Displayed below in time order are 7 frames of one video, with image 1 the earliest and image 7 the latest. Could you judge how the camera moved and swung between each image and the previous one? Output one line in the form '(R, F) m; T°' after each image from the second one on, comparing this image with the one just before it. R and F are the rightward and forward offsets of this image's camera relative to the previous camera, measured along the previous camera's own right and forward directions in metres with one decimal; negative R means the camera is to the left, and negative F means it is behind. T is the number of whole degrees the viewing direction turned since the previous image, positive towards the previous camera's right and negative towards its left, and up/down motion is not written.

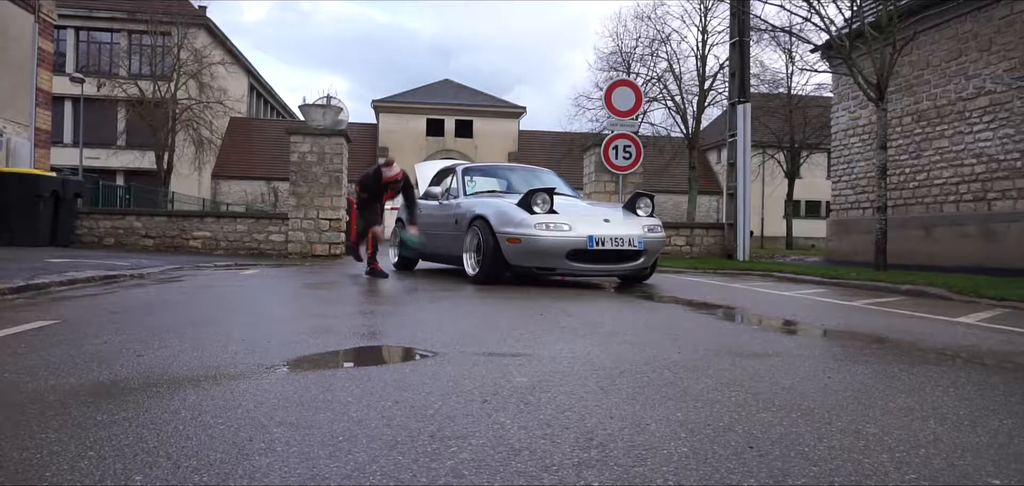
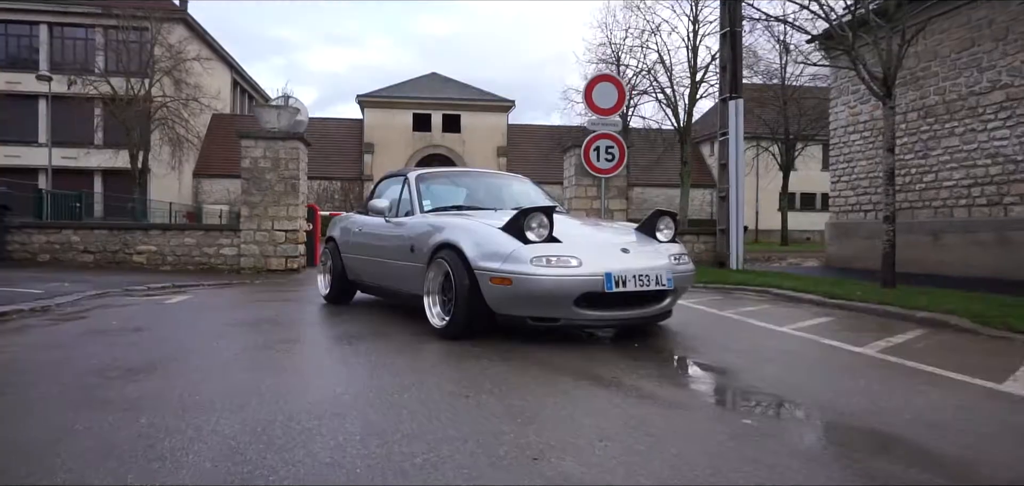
(+0.4, +1.1) m; 0°
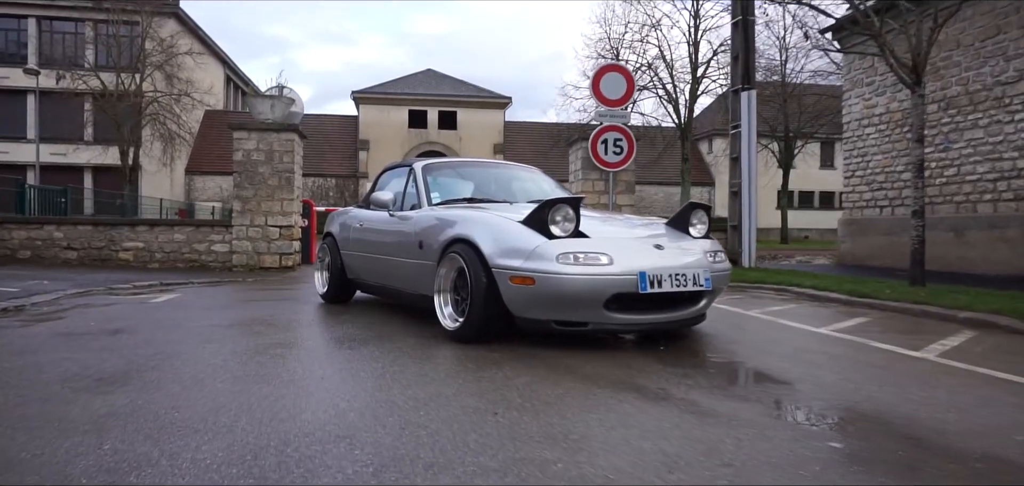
(-0.2, +0.5) m; 0°
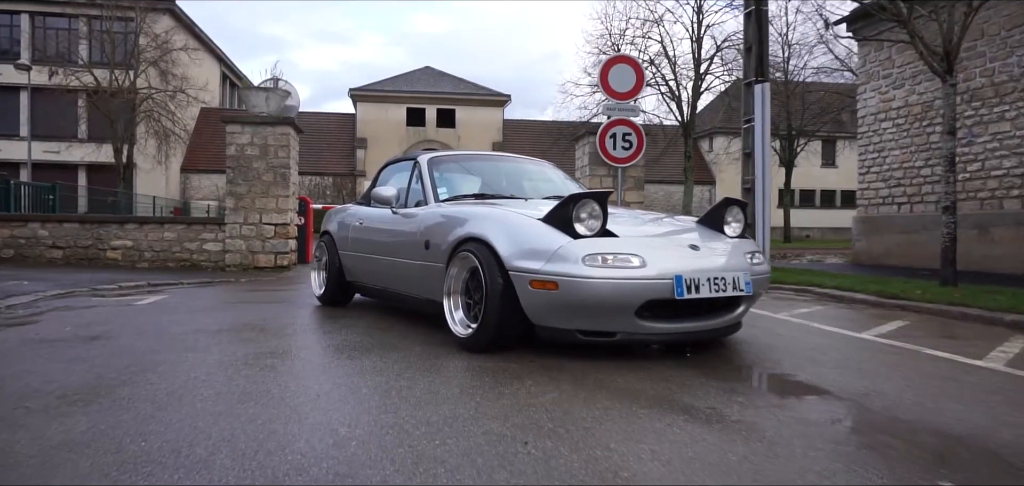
(-0.1, +0.5) m; 0°
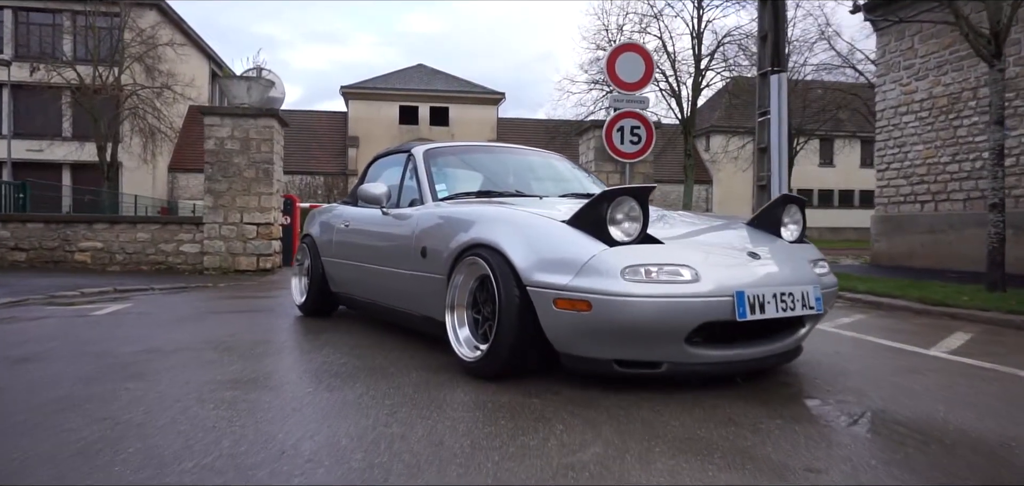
(-0.1, +0.8) m; +1°
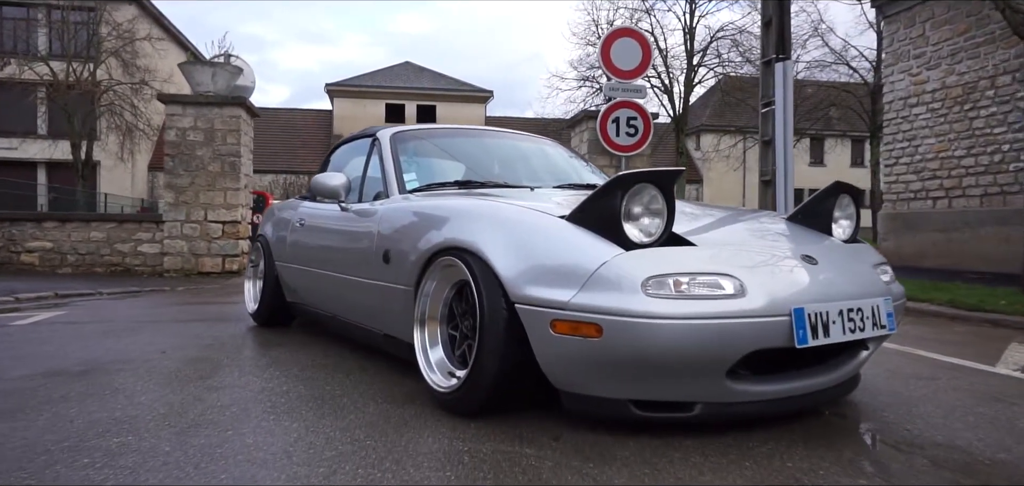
(0.0, +0.8) m; +1°
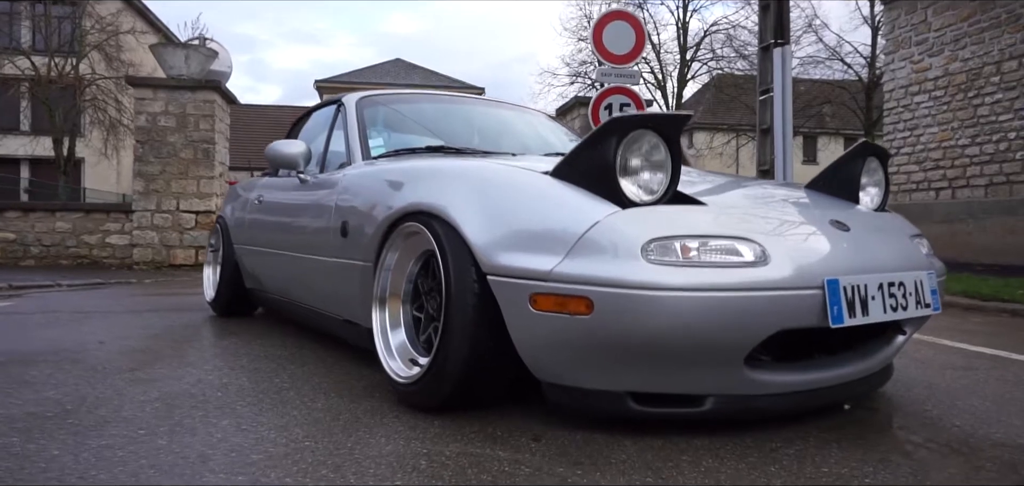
(+0.1, +0.5) m; +1°
